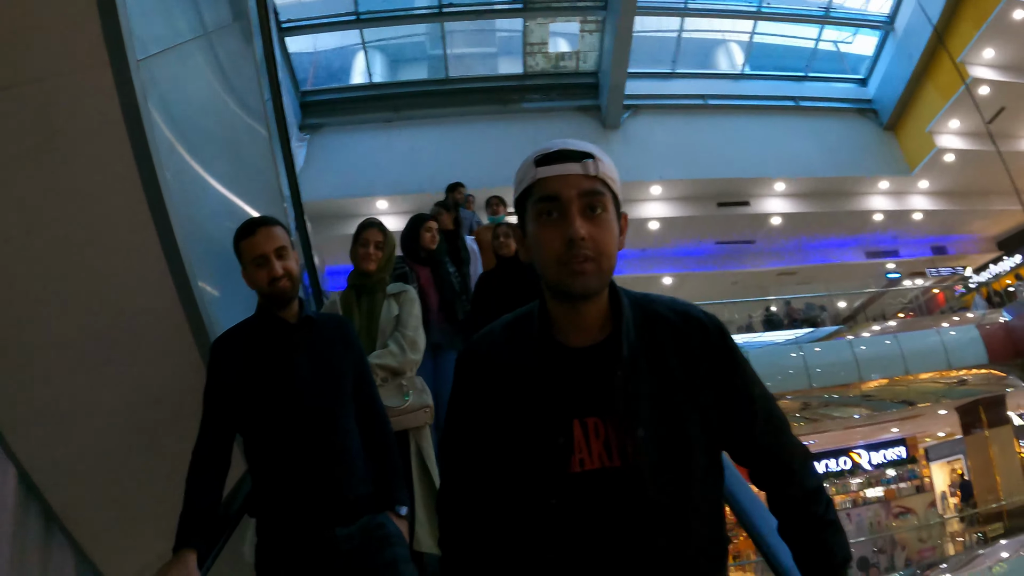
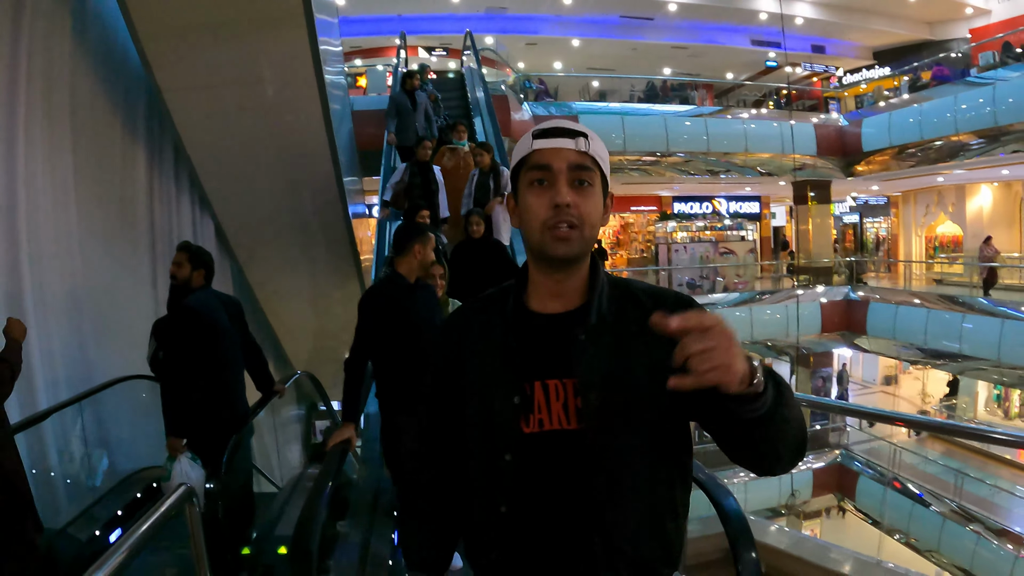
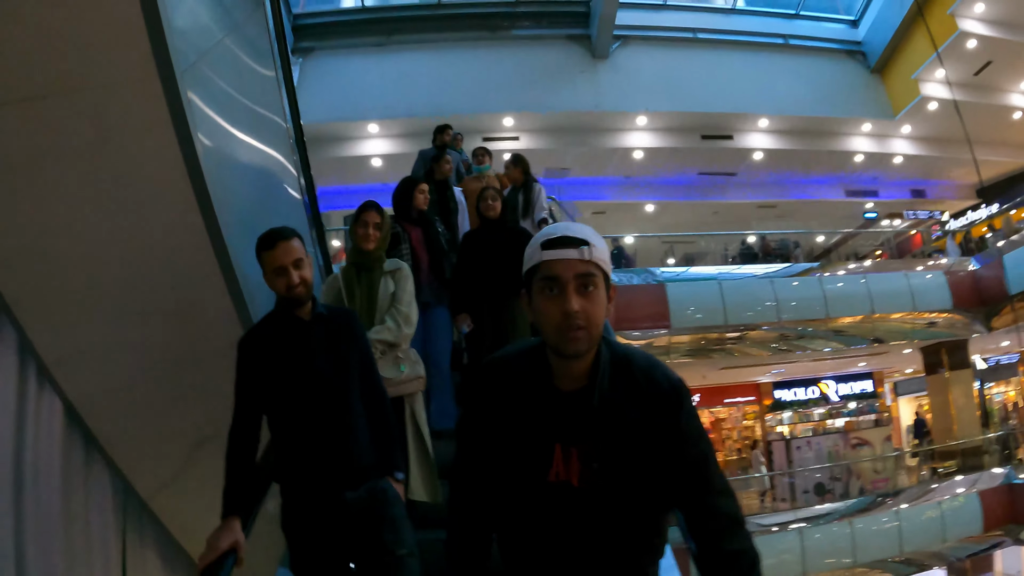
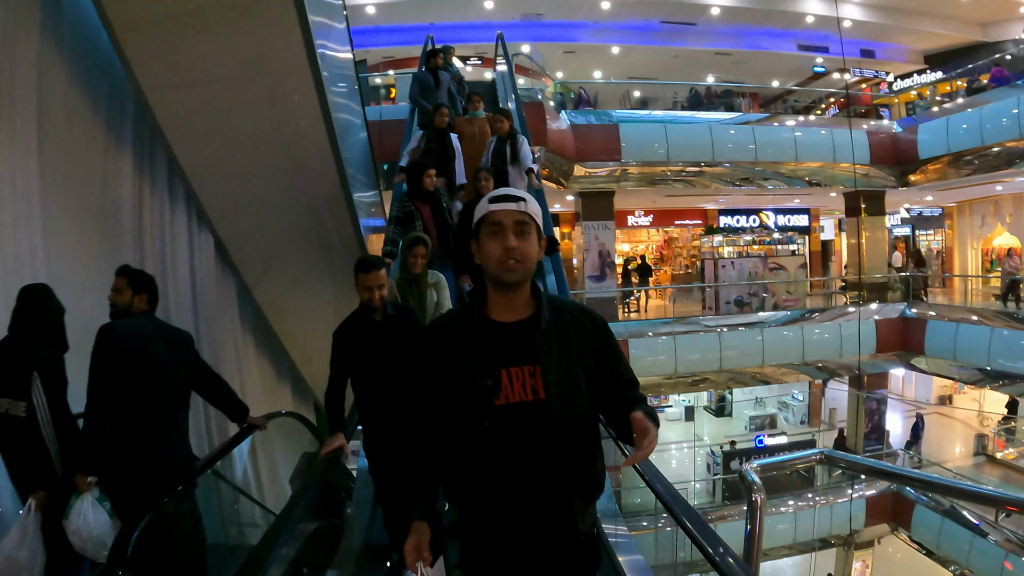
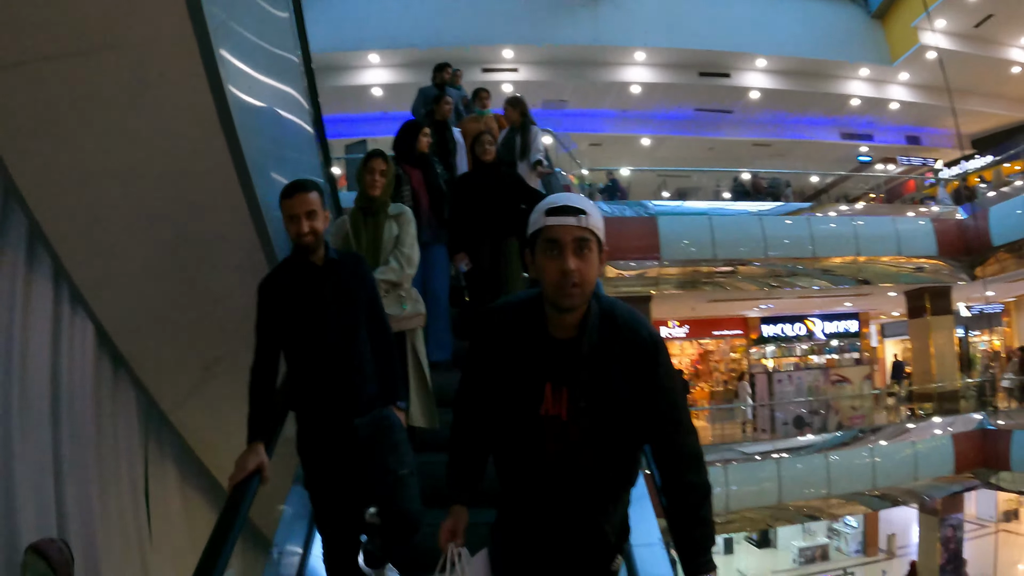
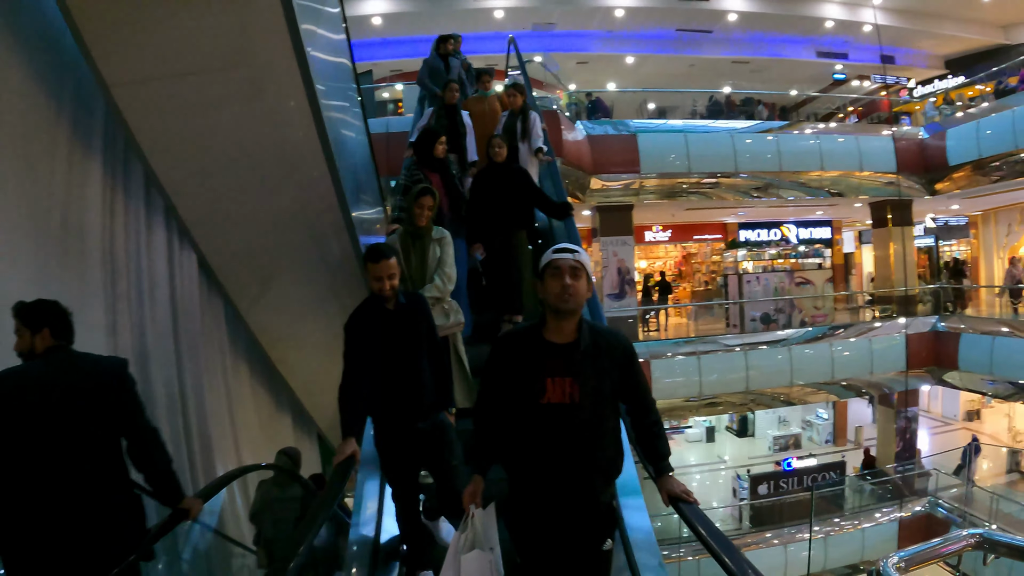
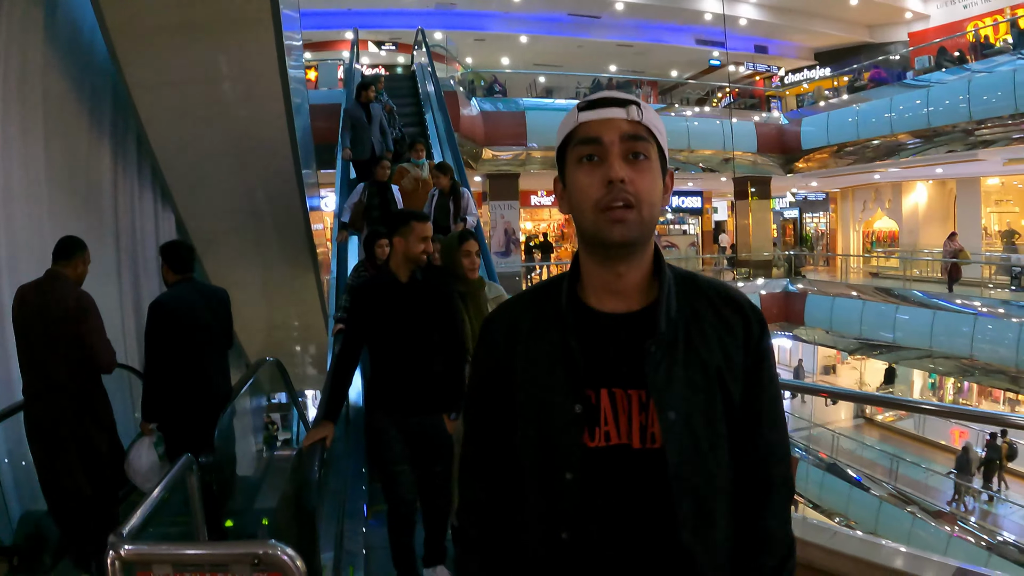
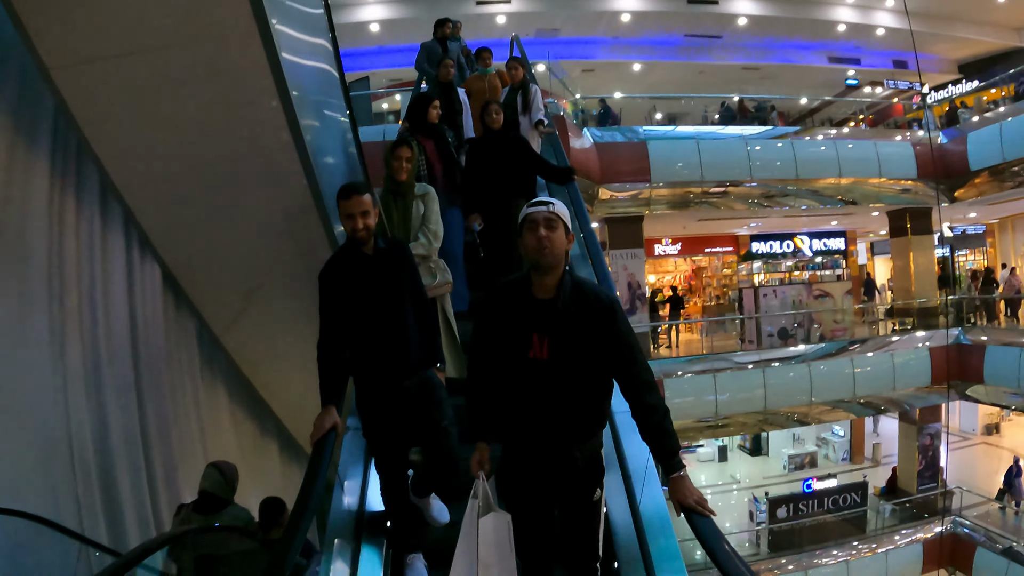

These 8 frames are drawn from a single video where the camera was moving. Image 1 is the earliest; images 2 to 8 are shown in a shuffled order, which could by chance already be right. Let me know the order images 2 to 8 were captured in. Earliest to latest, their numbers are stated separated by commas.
3, 5, 8, 6, 4, 2, 7
